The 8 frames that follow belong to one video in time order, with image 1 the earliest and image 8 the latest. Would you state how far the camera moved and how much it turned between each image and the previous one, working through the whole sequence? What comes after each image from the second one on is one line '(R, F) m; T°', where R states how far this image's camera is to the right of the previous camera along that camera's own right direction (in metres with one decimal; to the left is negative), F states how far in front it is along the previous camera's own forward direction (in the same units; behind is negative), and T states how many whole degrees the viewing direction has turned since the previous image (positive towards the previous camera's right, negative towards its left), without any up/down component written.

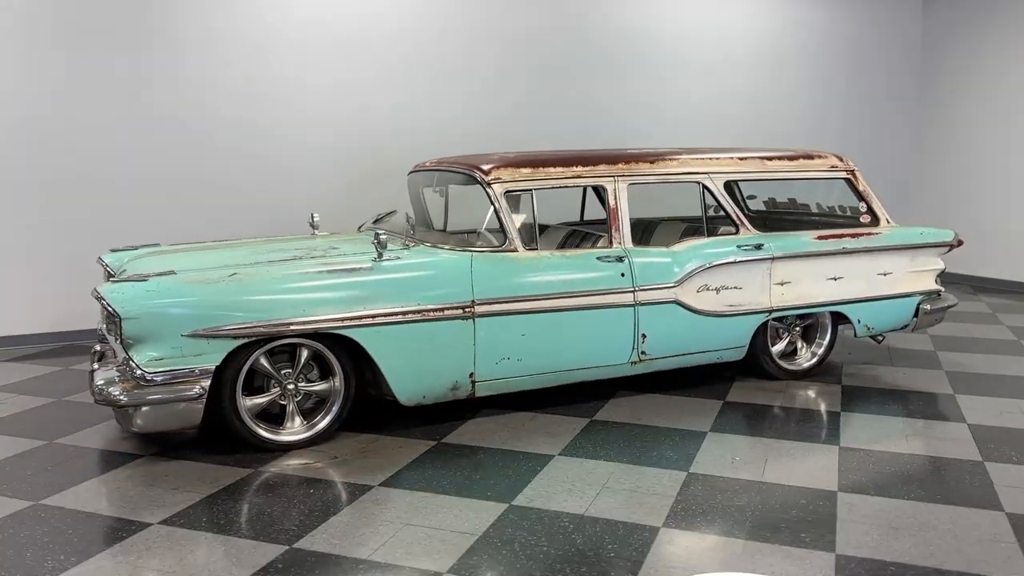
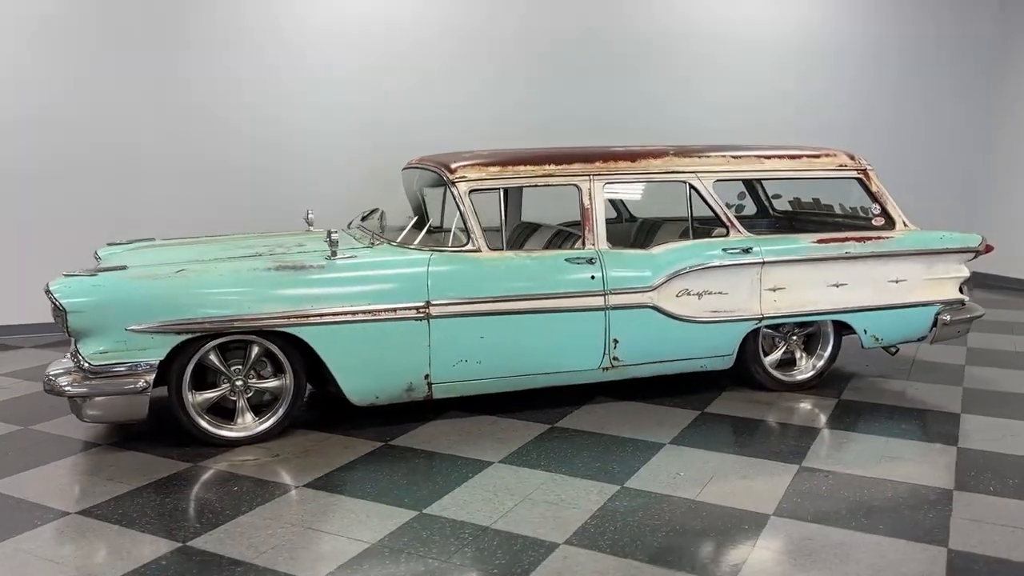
(+0.6, +0.1) m; -6°
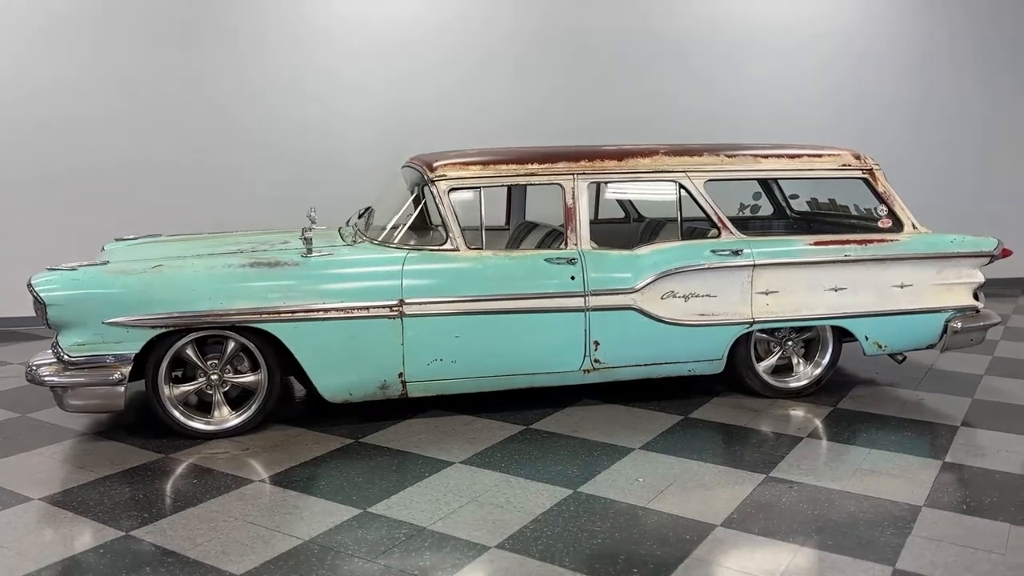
(+0.4, 0.0) m; -4°
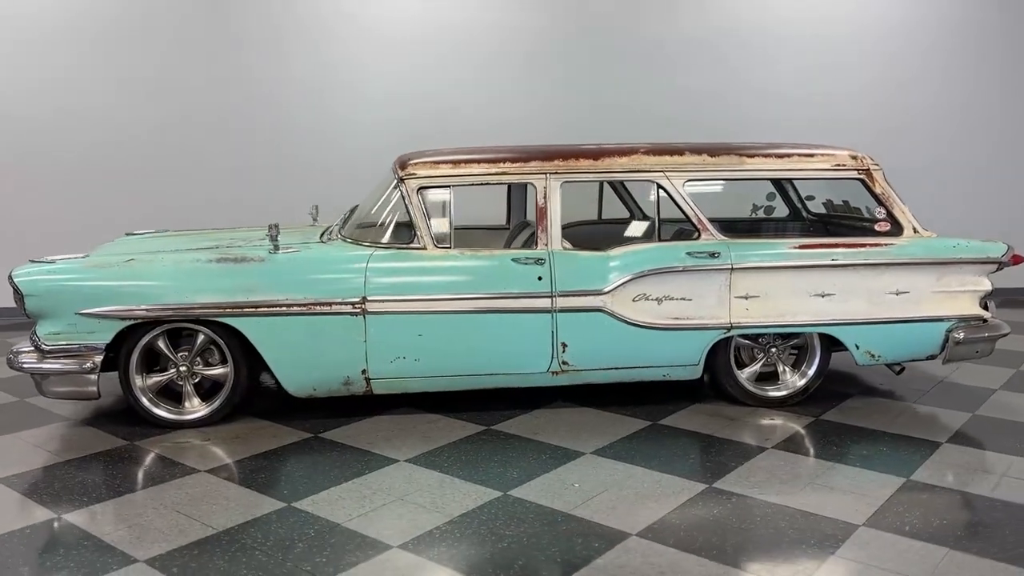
(+0.5, +0.1) m; -5°
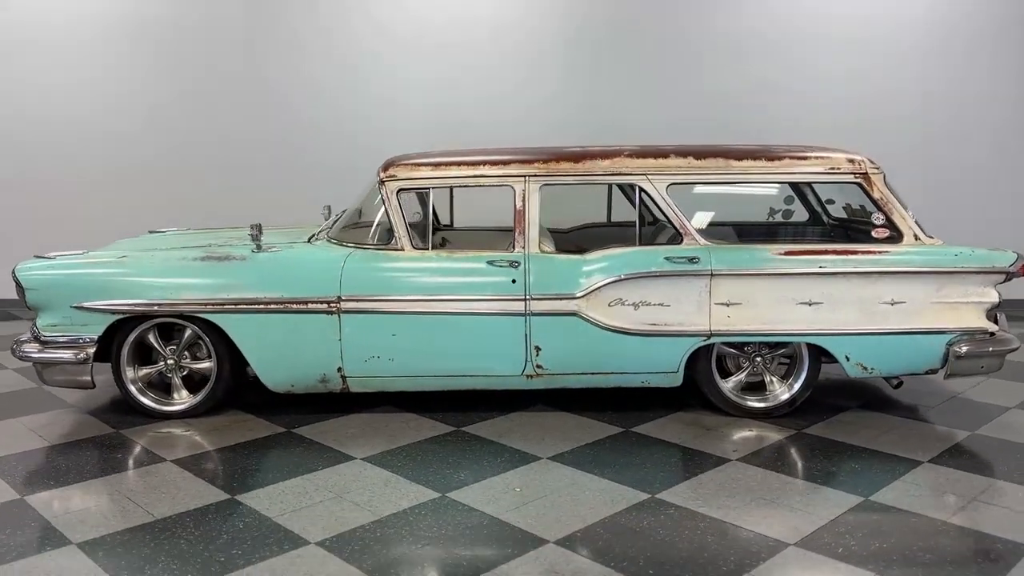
(+0.5, 0.0) m; -6°
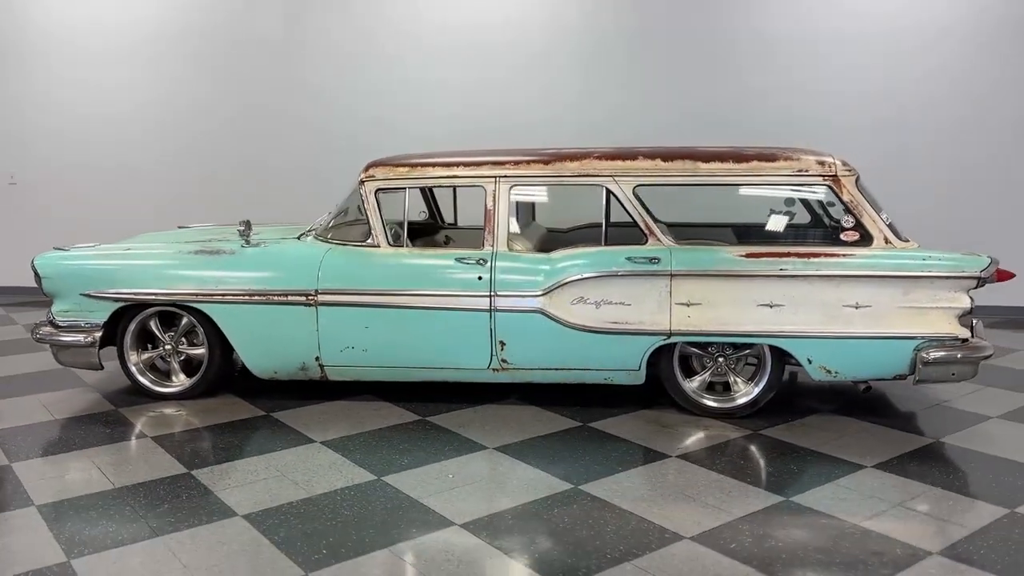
(+0.6, -0.1) m; -6°
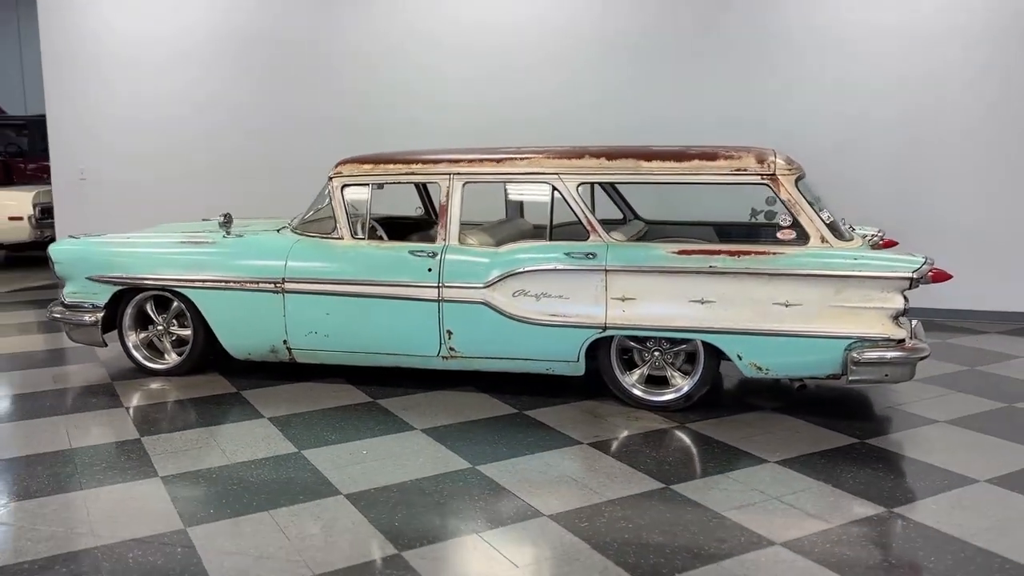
(+0.8, -0.2) m; -7°
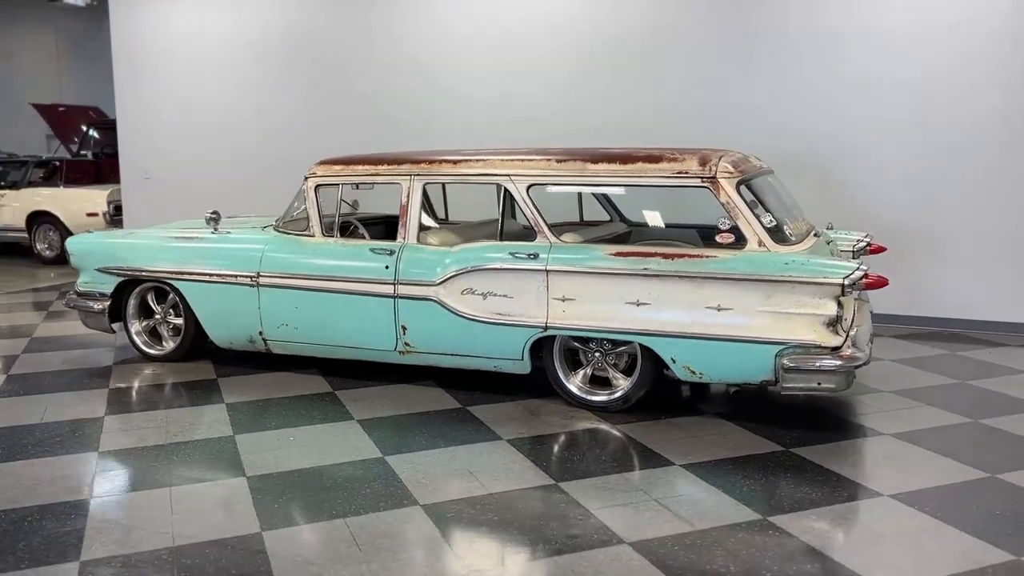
(+0.8, -0.1) m; -7°
